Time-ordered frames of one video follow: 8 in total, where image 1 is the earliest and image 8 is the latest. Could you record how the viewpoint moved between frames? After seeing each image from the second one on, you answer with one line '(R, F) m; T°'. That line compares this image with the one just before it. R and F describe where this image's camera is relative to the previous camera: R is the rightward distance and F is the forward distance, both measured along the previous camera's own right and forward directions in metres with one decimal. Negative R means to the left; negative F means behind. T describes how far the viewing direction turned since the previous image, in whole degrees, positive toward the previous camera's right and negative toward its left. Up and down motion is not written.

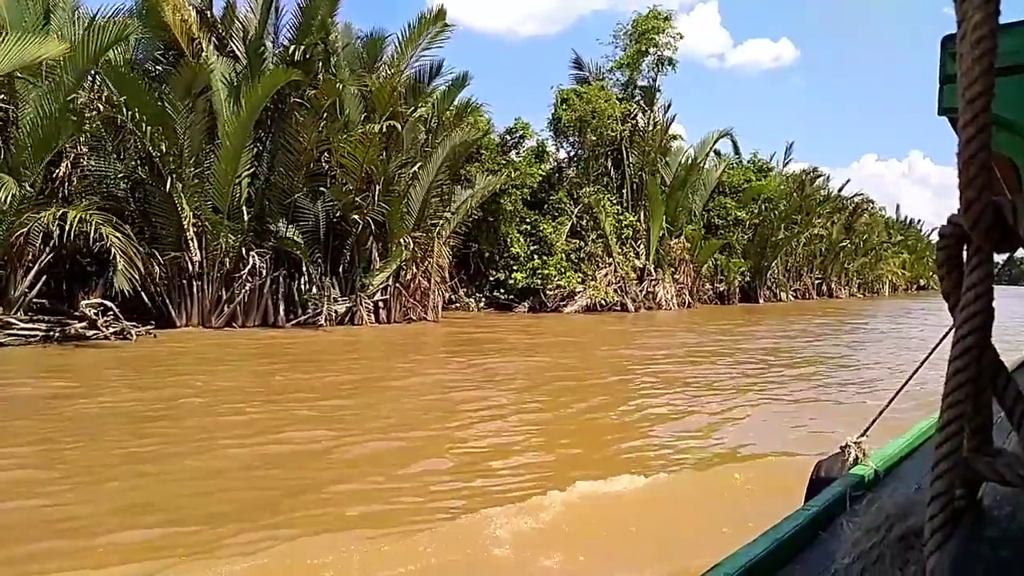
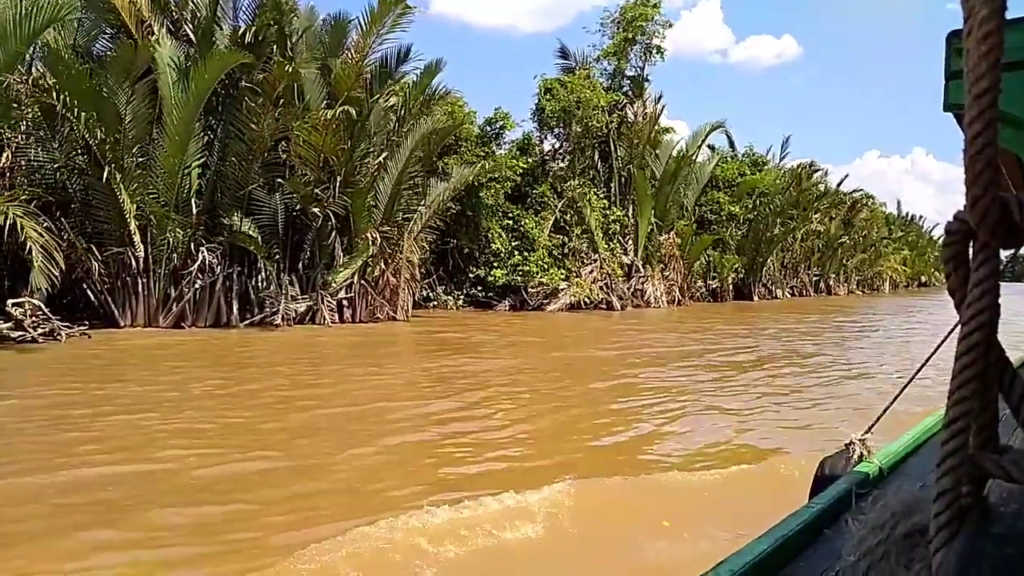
(+0.5, +0.7) m; 0°
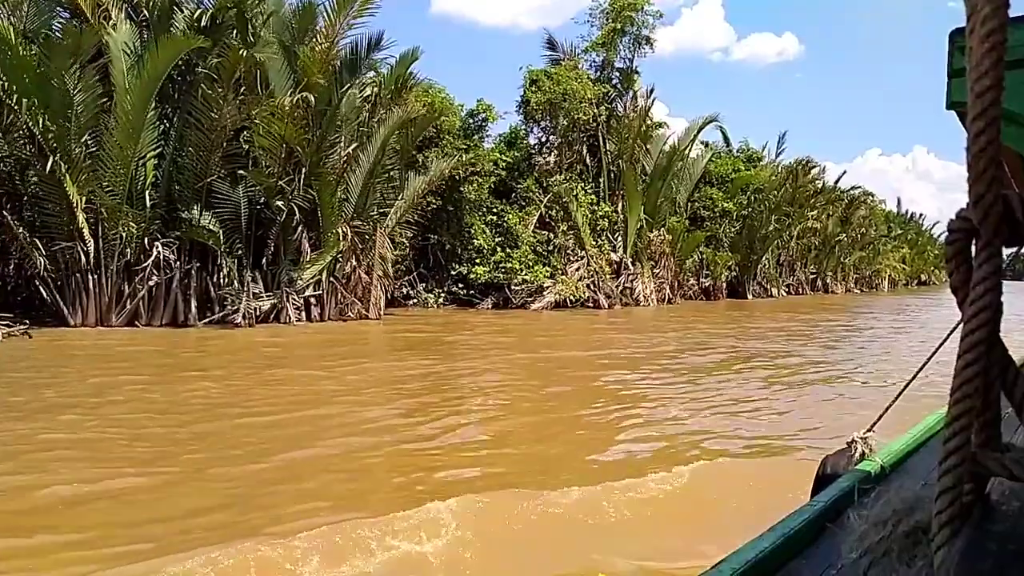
(+0.4, +0.6) m; 0°
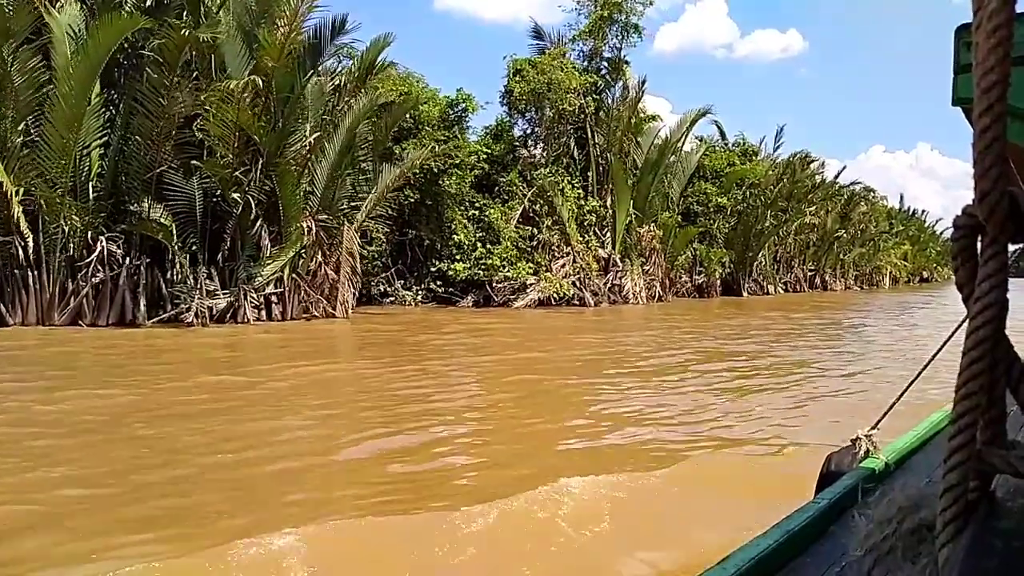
(+0.4, +0.6) m; 0°
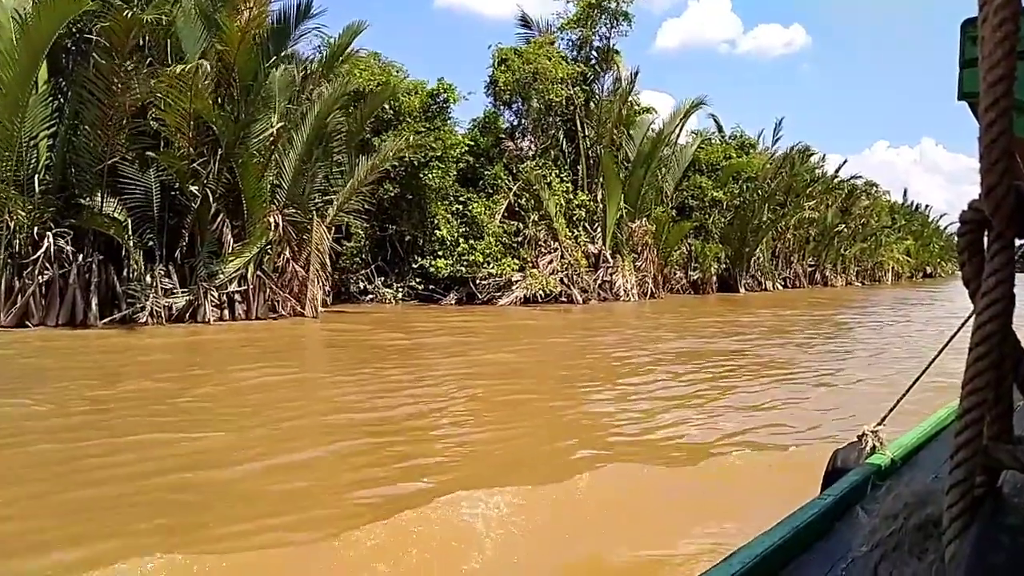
(+0.4, +0.6) m; 0°
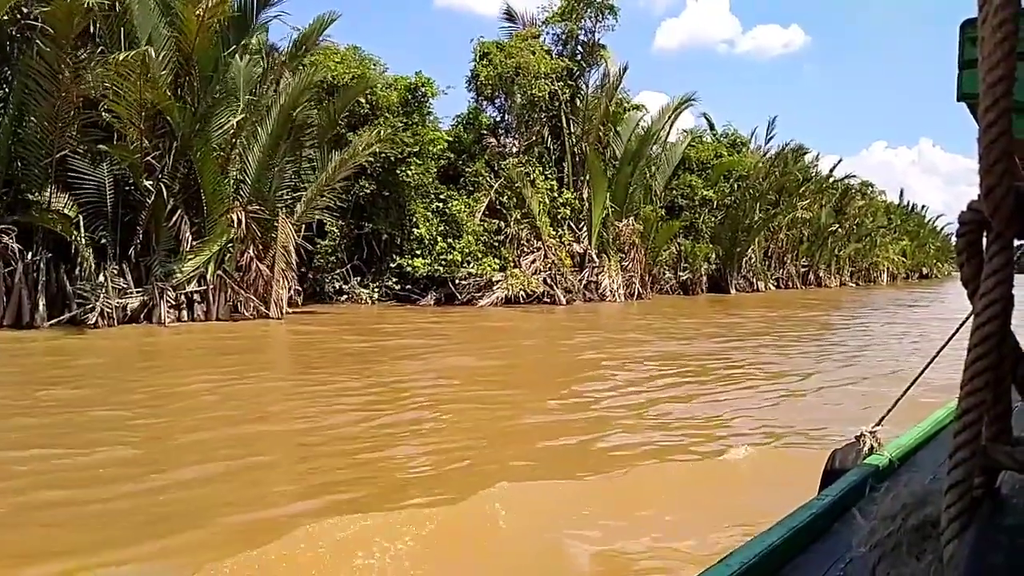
(+0.3, +0.5) m; 0°
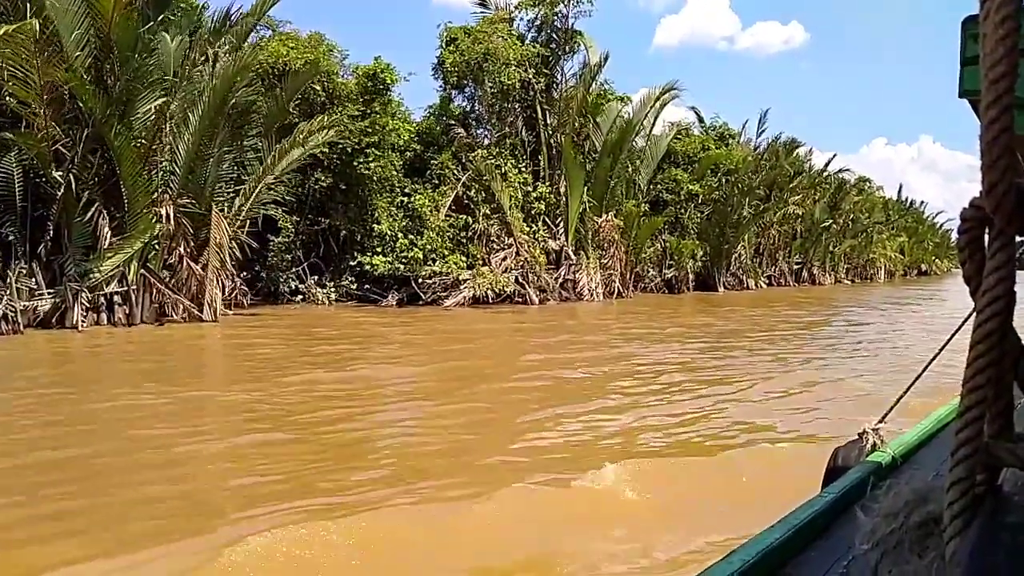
(+0.6, +0.9) m; 0°
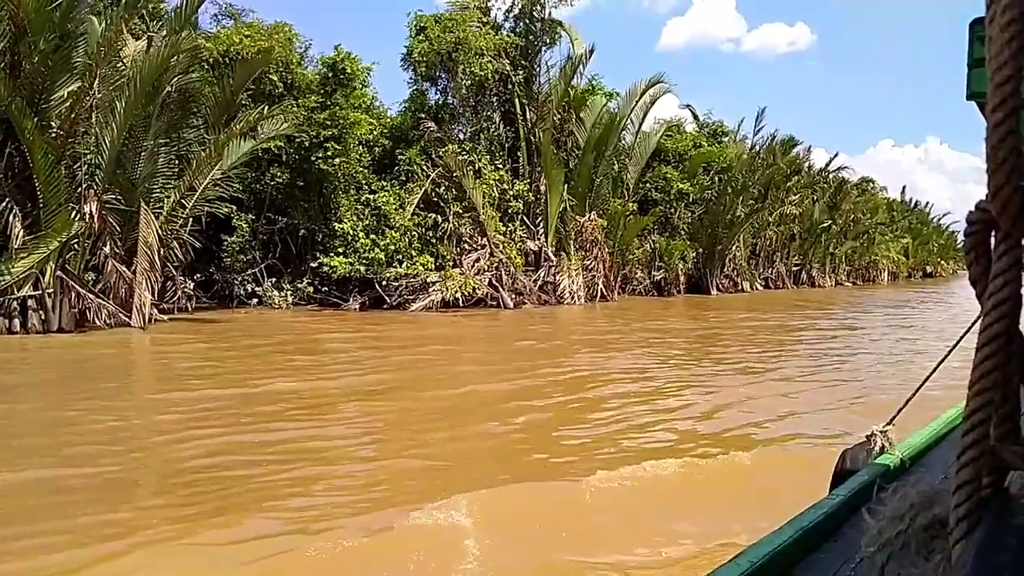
(+0.5, +0.9) m; 0°
